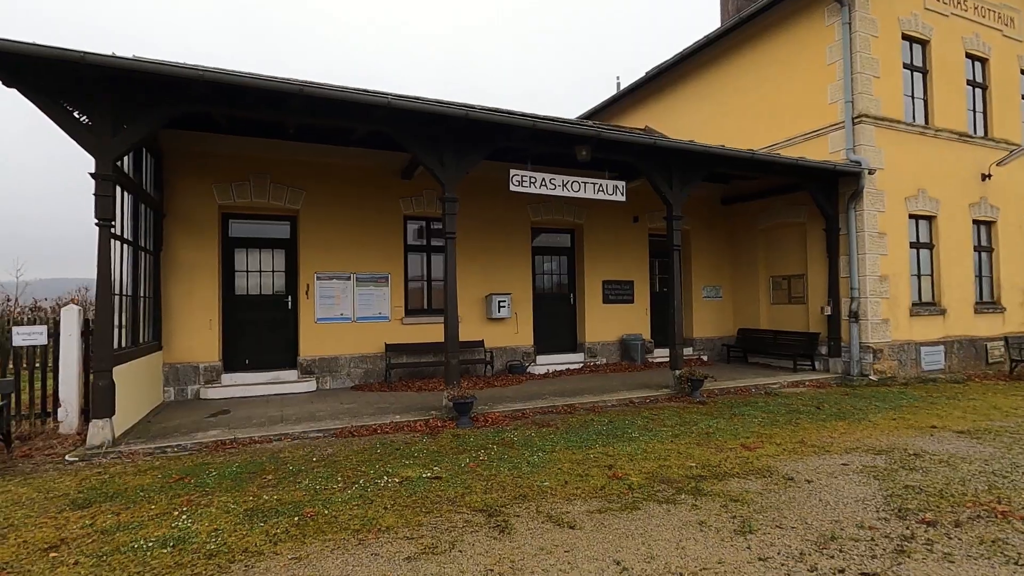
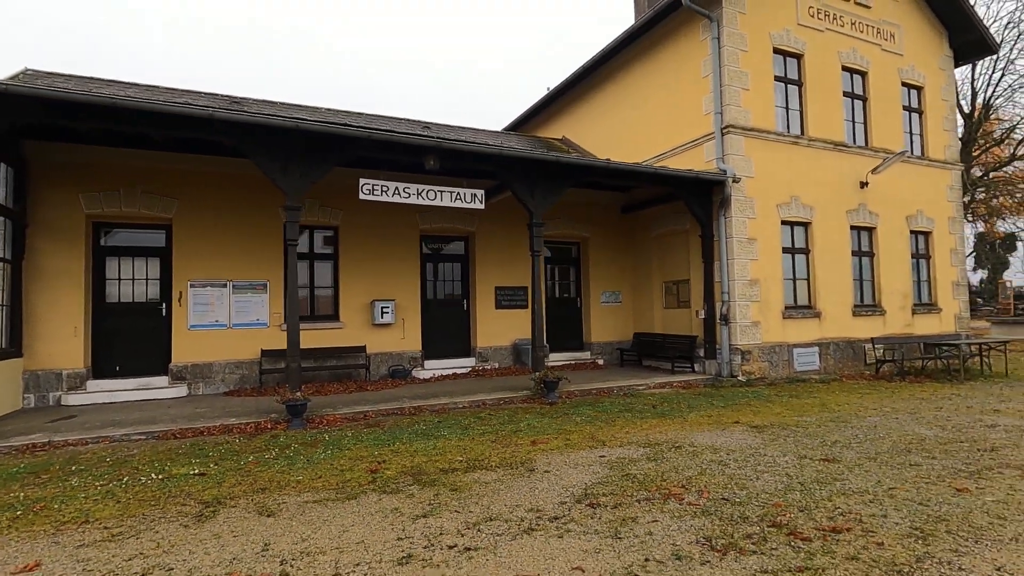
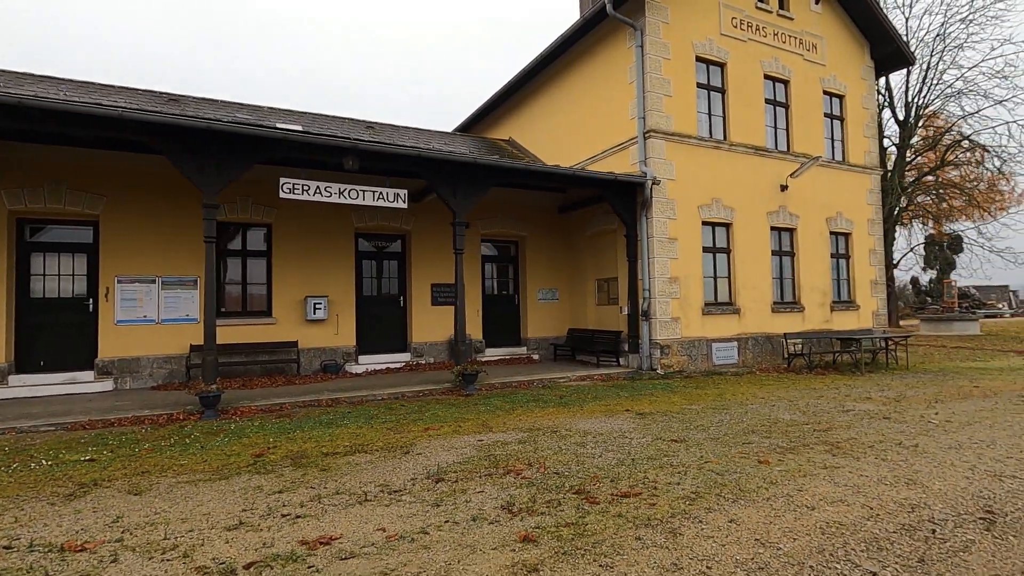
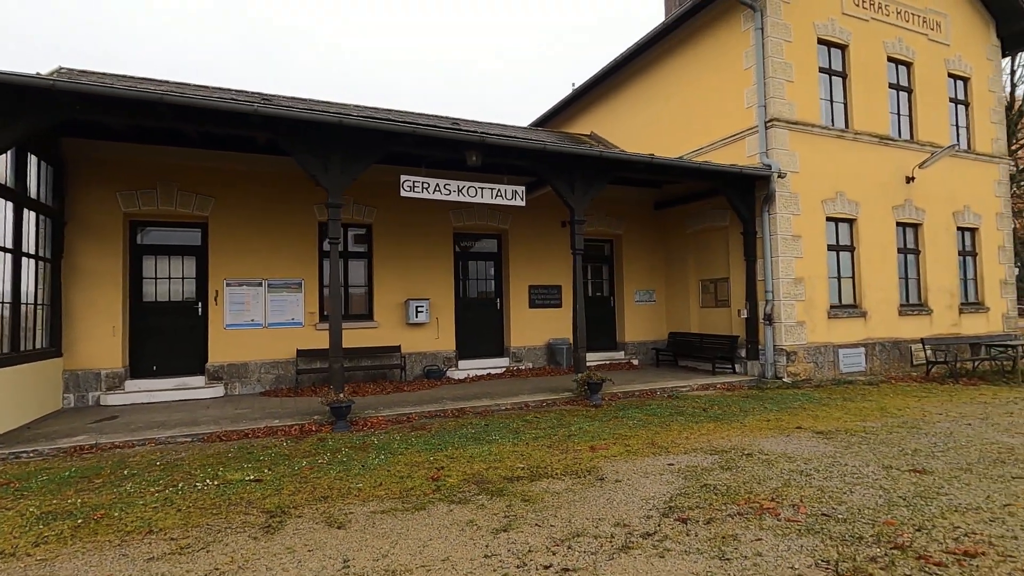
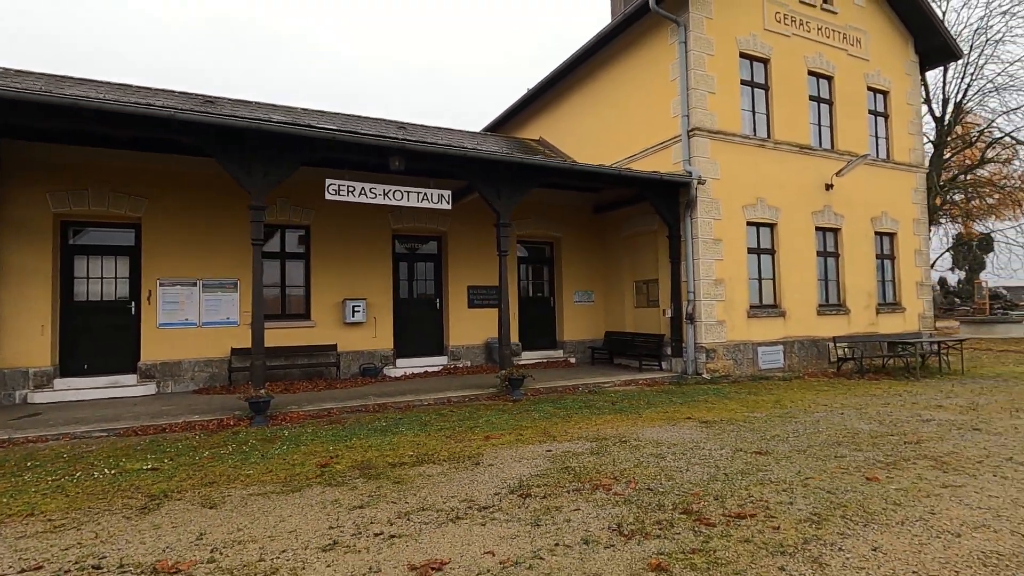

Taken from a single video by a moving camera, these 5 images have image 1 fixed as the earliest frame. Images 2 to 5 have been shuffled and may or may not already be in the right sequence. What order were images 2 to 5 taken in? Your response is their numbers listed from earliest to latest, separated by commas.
4, 2, 5, 3
